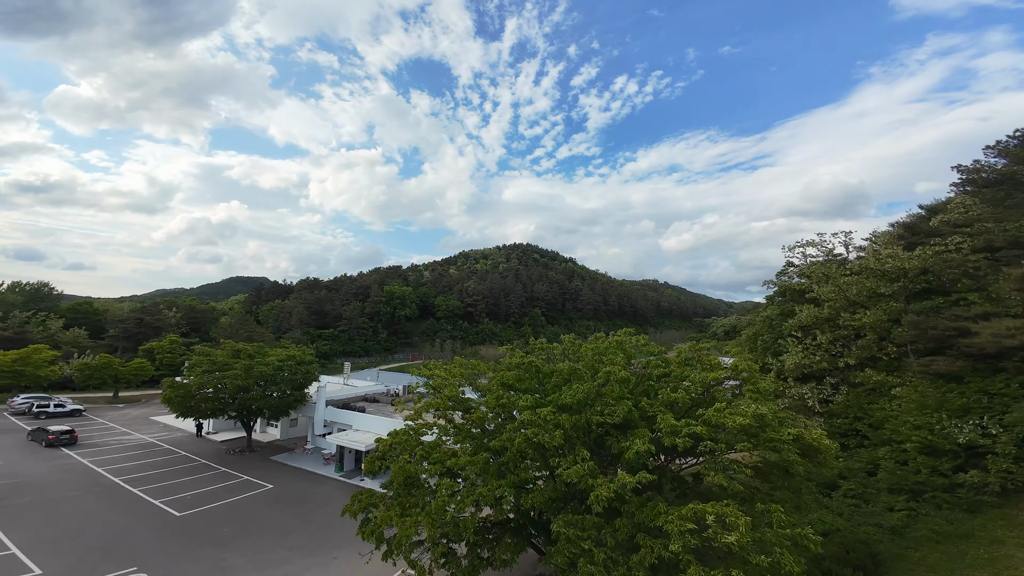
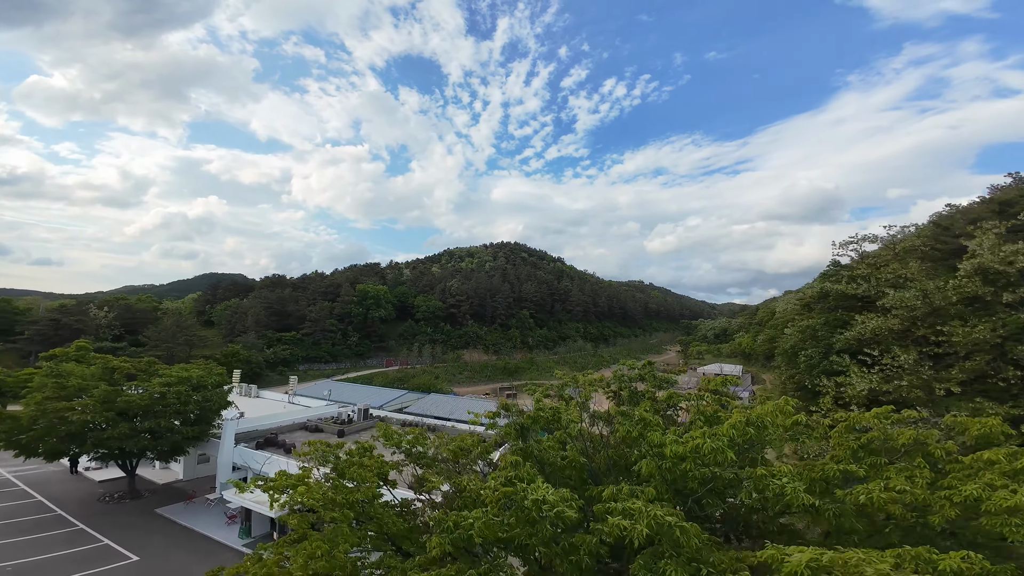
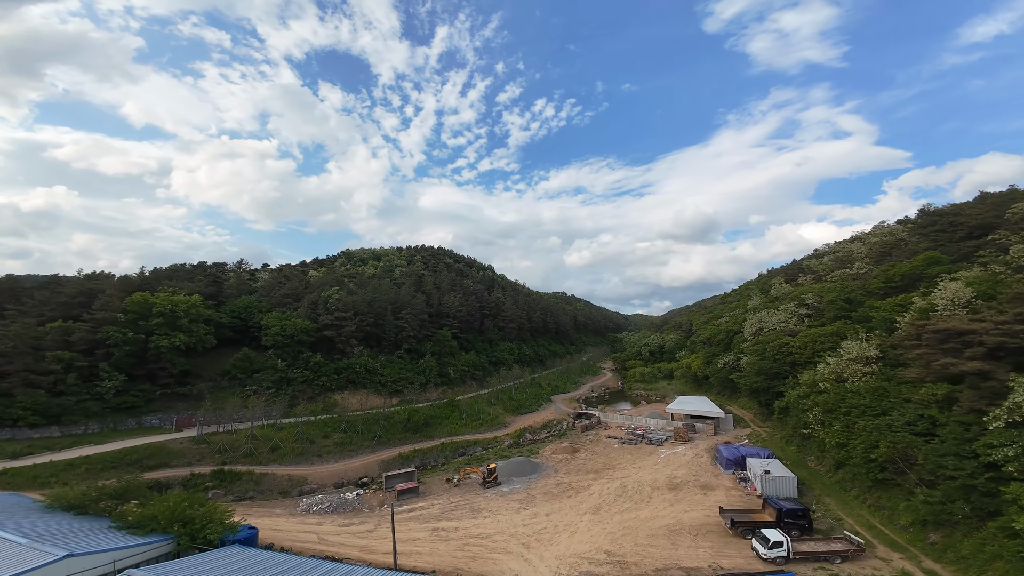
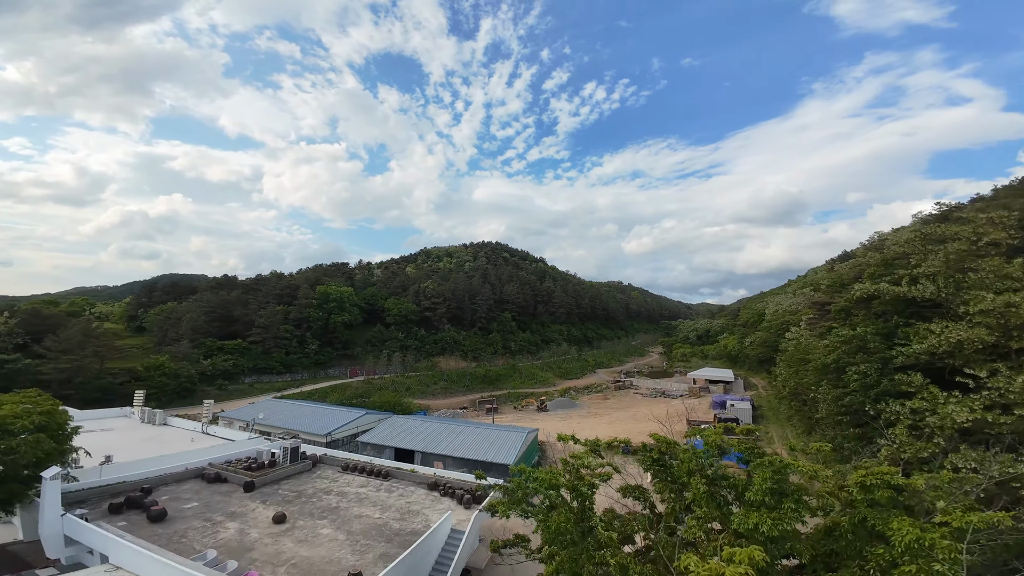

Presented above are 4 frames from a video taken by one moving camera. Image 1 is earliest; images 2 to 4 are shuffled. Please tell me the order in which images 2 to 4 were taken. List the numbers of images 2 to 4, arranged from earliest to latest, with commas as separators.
2, 4, 3
